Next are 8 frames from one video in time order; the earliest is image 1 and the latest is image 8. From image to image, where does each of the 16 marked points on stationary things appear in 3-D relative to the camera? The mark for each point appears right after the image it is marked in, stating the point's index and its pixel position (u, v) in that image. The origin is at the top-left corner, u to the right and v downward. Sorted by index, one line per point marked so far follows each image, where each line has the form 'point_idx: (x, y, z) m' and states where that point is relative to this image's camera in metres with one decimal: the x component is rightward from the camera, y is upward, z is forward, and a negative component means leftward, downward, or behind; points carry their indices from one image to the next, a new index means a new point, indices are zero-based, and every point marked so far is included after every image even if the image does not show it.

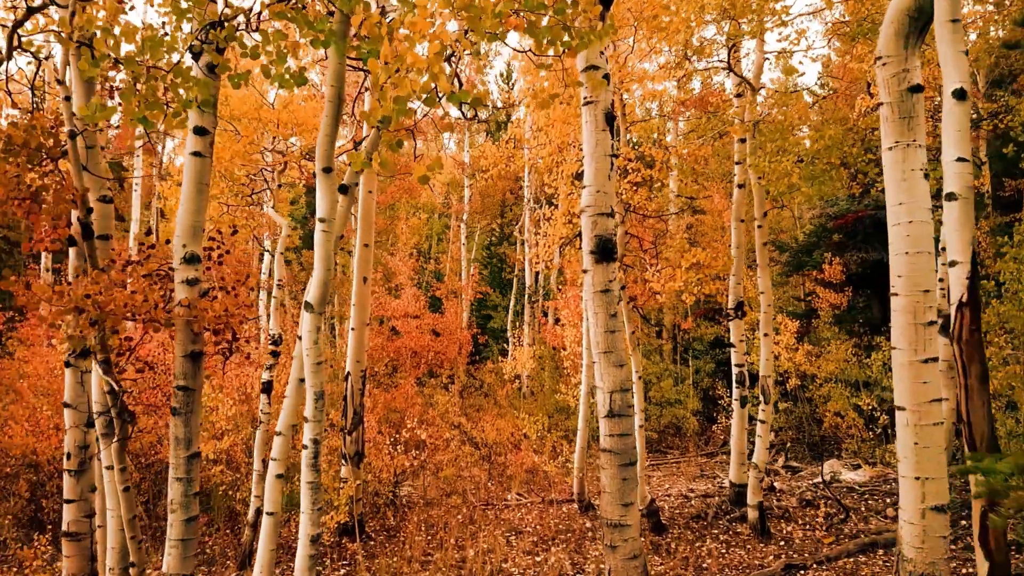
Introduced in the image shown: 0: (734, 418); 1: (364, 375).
0: (+2.8, -1.6, +9.2) m
1: (-1.8, -1.0, +8.7) m
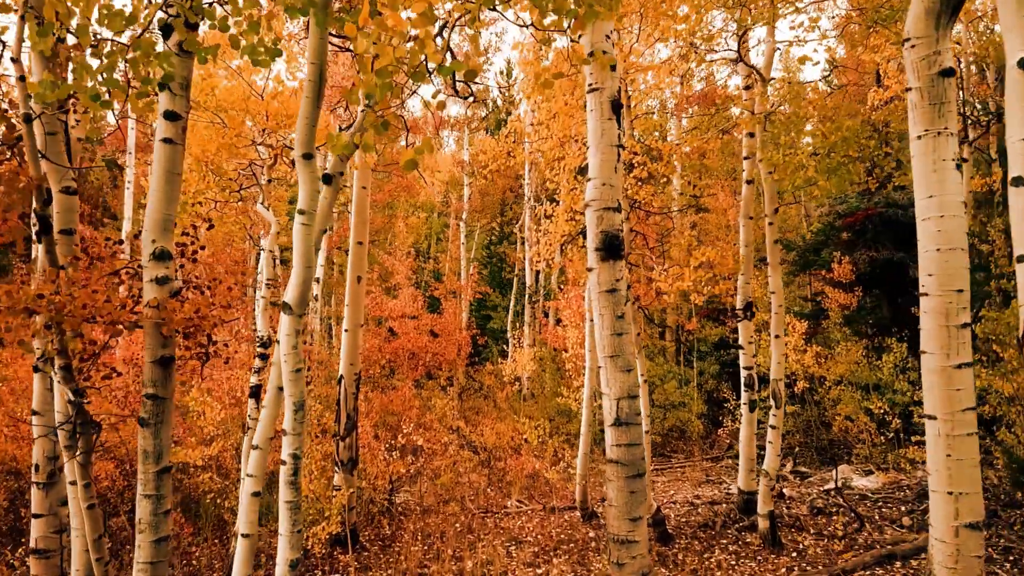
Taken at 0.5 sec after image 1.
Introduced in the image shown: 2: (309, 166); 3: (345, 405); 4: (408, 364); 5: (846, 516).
0: (+2.8, -1.6, +8.8) m
1: (-1.8, -1.0, +8.4) m
2: (-0.9, +0.6, +3.3) m
3: (-1.9, -1.3, +8.2) m
4: (-2.1, -1.5, +14.8) m
5: (+4.0, -2.7, +8.8) m
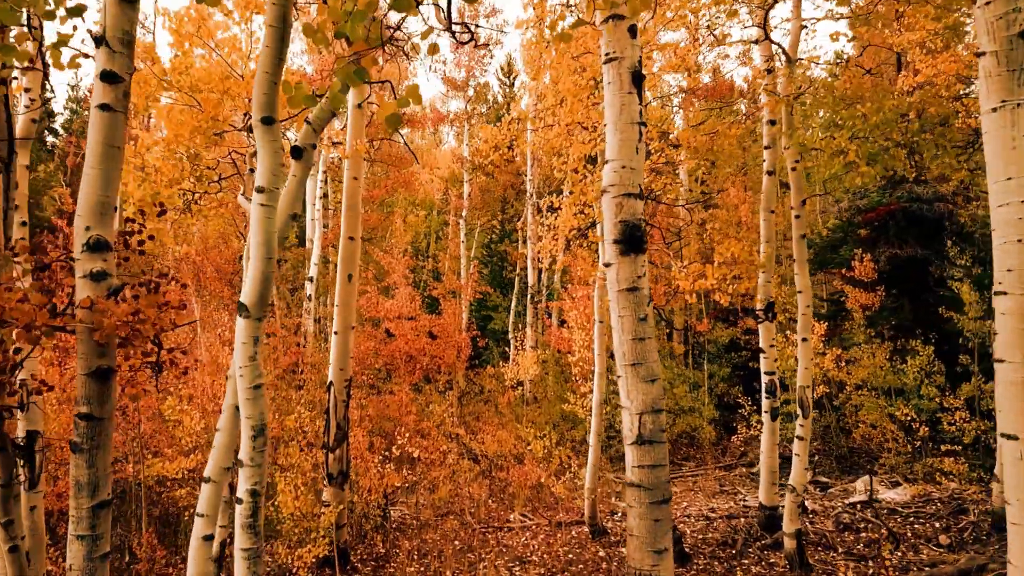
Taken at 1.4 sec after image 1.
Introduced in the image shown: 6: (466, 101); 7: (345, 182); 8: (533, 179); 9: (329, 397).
0: (+2.8, -1.6, +8.2) m
1: (-1.7, -1.0, +7.7) m
2: (-0.9, +0.6, +2.7) m
3: (-1.8, -1.3, +7.6) m
4: (-2.1, -1.5, +14.2) m
5: (+4.1, -2.7, +8.1) m
6: (-1.2, +4.8, +19.0) m
7: (-1.8, +1.1, +7.9) m
8: (+0.5, +2.5, +16.8) m
9: (-1.9, -1.1, +7.7) m
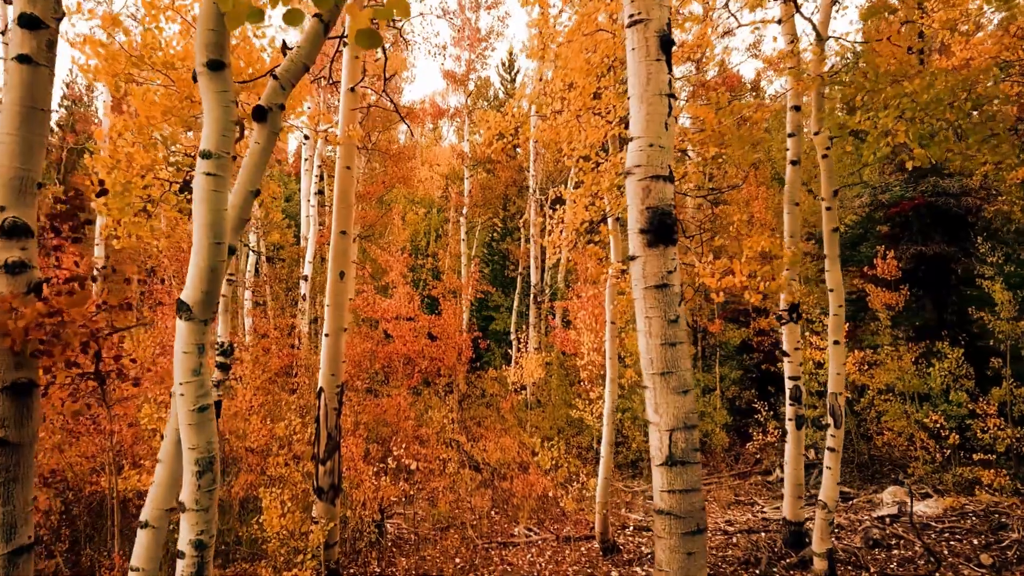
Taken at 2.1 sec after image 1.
0: (+2.9, -1.6, +7.6) m
1: (-1.7, -1.0, +7.1) m
2: (-0.8, +0.6, +2.1) m
3: (-1.8, -1.3, +7.0) m
4: (-2.0, -1.5, +13.6) m
5: (+4.1, -2.7, +7.6) m
6: (-1.2, +4.8, +18.4) m
7: (-1.7, +1.2, +7.3) m
8: (+0.5, +2.5, +16.2) m
9: (-1.9, -1.1, +7.1) m
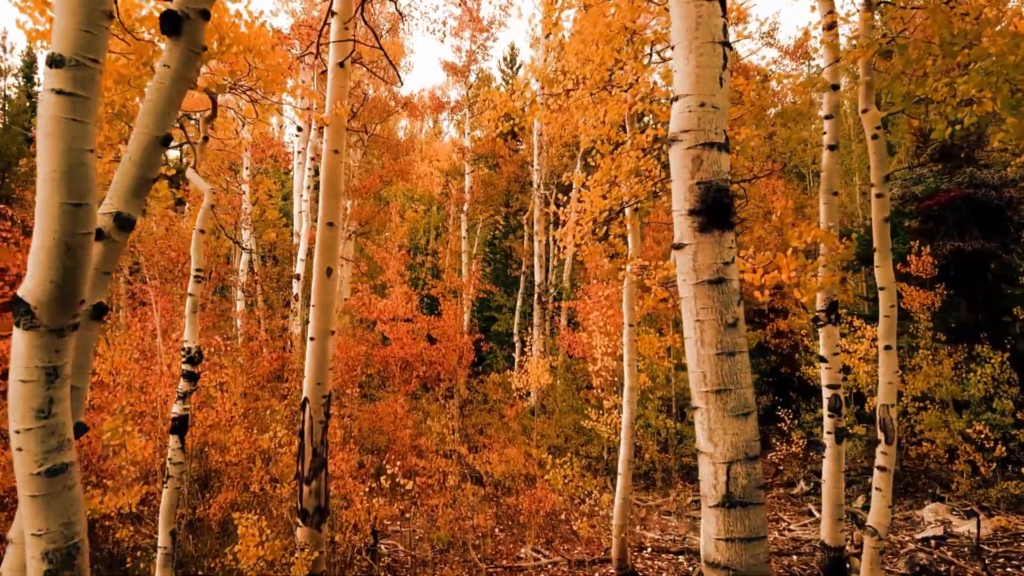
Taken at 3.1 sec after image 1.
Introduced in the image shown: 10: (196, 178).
0: (+2.9, -1.6, +6.8) m
1: (-1.6, -1.0, +6.4) m
2: (-0.8, +0.6, +1.3) m
3: (-1.7, -1.3, +6.2) m
4: (-2.0, -1.5, +12.8) m
5: (+4.2, -2.7, +6.8) m
6: (-1.1, +4.8, +17.6) m
7: (-1.7, +1.2, +6.5) m
8: (+0.6, +2.5, +15.4) m
9: (-1.8, -1.1, +6.3) m
10: (-2.6, +0.9, +5.9) m
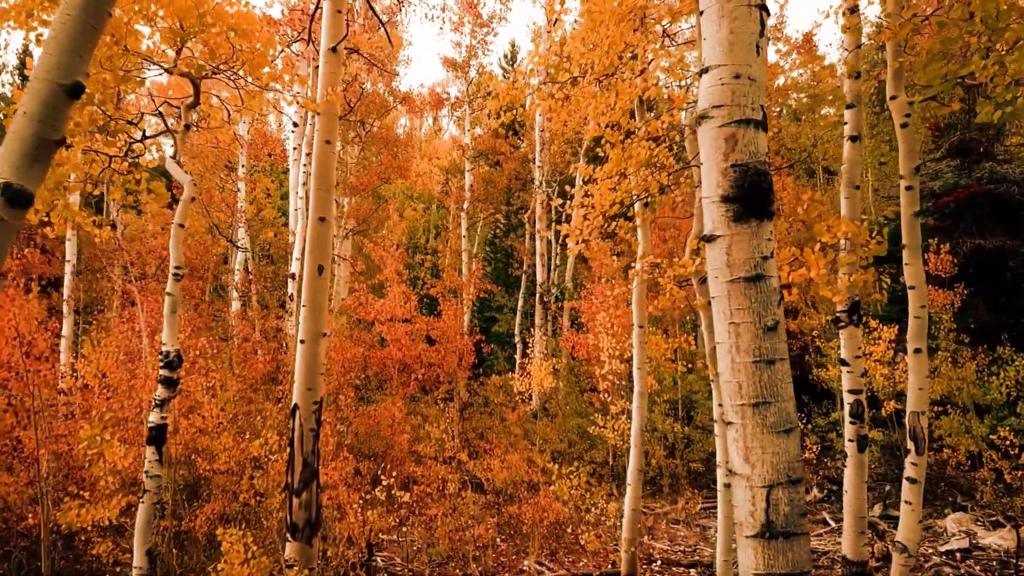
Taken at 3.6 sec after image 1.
0: (+3.0, -1.6, +6.4) m
1: (-1.6, -1.0, +6.0) m
2: (-0.7, +0.6, +0.9) m
3: (-1.7, -1.3, +5.8) m
4: (-1.9, -1.5, +12.4) m
5: (+4.2, -2.7, +6.4) m
6: (-1.1, +4.8, +17.2) m
7: (-1.6, +1.2, +6.1) m
8: (+0.6, +2.5, +15.0) m
9: (-1.8, -1.1, +5.9) m
10: (-2.5, +0.9, +5.5) m
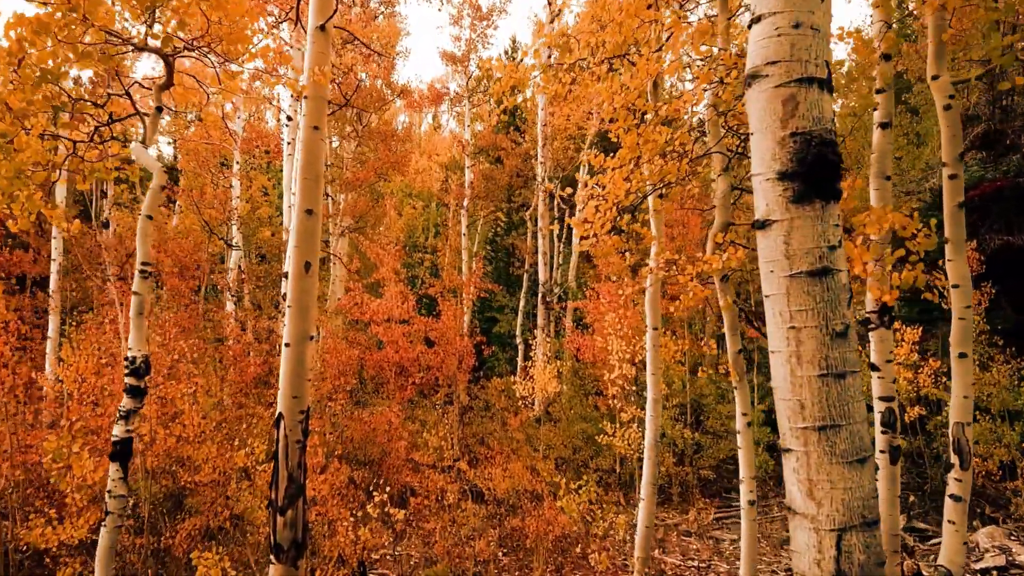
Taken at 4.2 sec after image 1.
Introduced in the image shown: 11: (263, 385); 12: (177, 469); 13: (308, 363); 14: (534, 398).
0: (+3.0, -1.6, +5.9) m
1: (-1.6, -1.0, +5.5) m
2: (-0.7, +0.6, +0.4) m
3: (-1.7, -1.3, +5.3) m
4: (-1.9, -1.5, +11.9) m
5: (+4.2, -2.7, +5.9) m
6: (-1.0, +4.8, +16.7) m
7: (-1.6, +1.2, +5.6) m
8: (+0.6, +2.6, +14.5) m
9: (-1.7, -1.1, +5.4) m
10: (-2.5, +0.9, +5.0) m
11: (-3.6, -1.4, +10.5) m
12: (-3.4, -1.8, +7.3) m
13: (-1.5, -0.6, +5.5) m
14: (+0.4, -1.8, +11.8) m
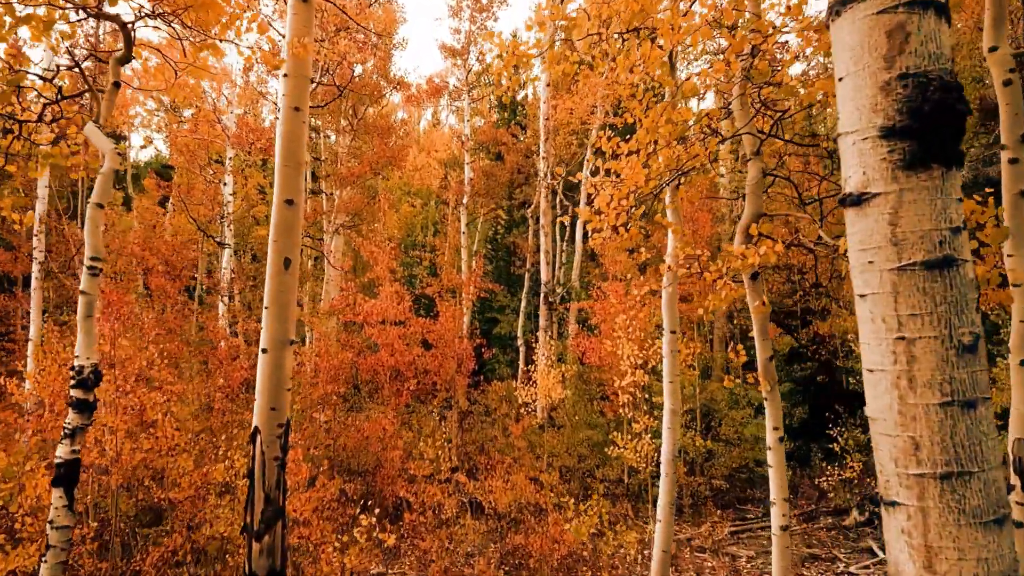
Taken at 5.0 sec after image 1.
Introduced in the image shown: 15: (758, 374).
0: (+3.0, -1.6, +5.4) m
1: (-1.5, -1.0, +4.9) m
2: (-0.7, +0.6, -0.2) m
3: (-1.6, -1.3, +4.8) m
4: (-1.9, -1.5, +11.4) m
5: (+4.3, -2.7, +5.3) m
6: (-1.0, +4.9, +16.2) m
7: (-1.6, +1.2, +5.1) m
8: (+0.7, +2.6, +13.9) m
9: (-1.7, -1.1, +4.9) m
10: (-2.5, +0.9, +4.5) m
11: (-3.6, -1.4, +9.9) m
12: (-3.3, -1.8, +6.8) m
13: (-1.5, -0.6, +4.9) m
14: (+0.4, -1.8, +11.2) m
15: (+1.6, -0.5, +4.6) m
